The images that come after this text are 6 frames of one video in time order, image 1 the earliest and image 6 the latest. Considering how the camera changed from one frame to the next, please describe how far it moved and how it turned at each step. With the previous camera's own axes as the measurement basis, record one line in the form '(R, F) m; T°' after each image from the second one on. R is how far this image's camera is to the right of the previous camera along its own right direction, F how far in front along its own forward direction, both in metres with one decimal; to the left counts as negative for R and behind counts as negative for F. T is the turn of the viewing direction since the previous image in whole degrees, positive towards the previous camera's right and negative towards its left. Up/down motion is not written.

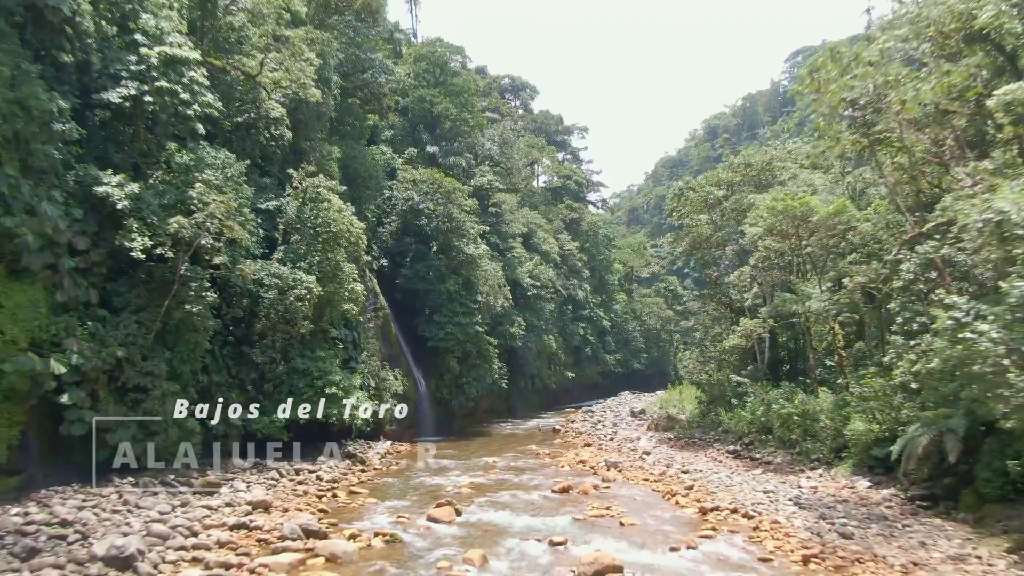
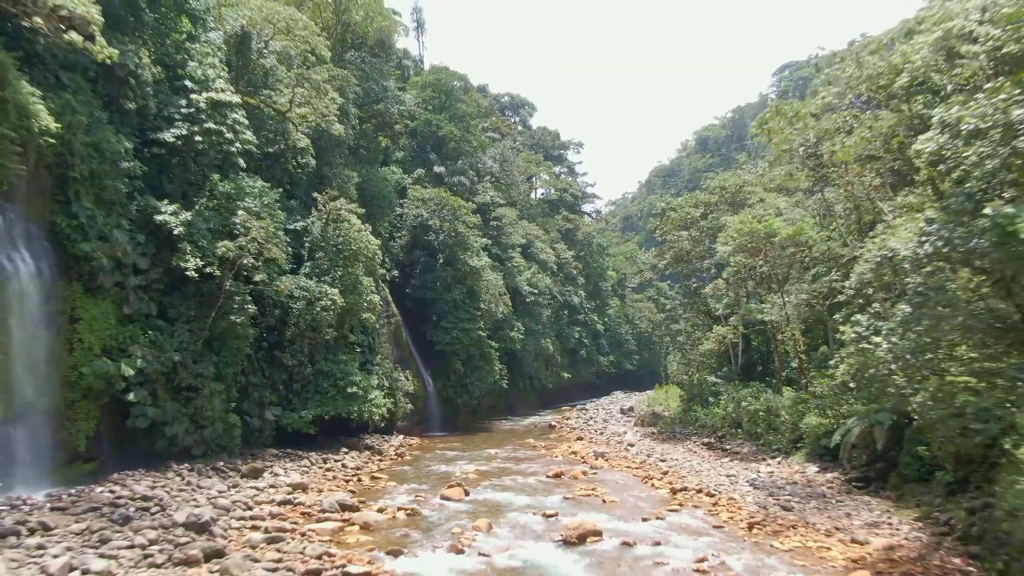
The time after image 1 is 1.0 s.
(0.0, -1.6) m; 0°
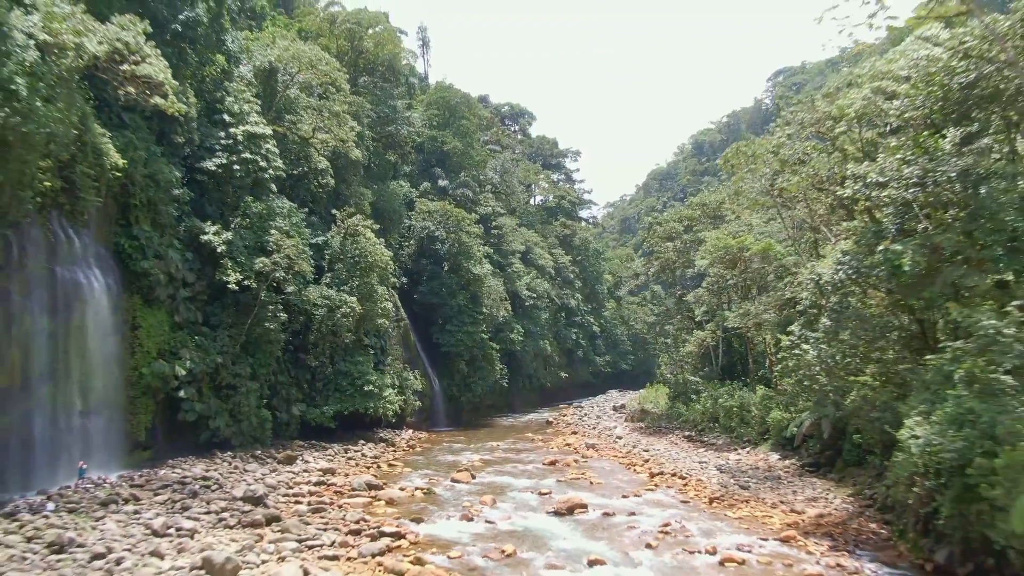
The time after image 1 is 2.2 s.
(0.0, -1.7) m; 0°
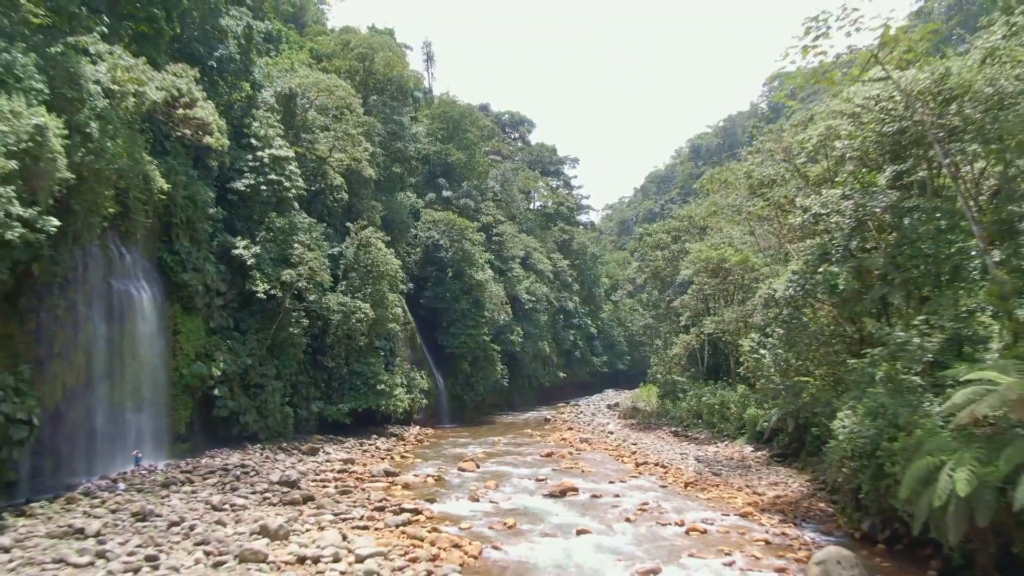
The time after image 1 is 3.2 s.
(0.0, -1.5) m; 0°
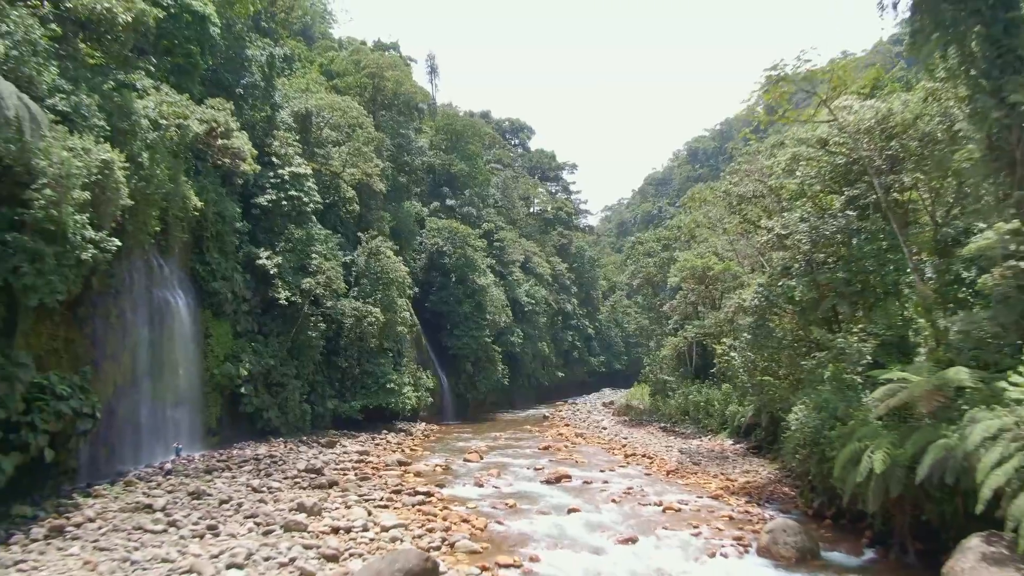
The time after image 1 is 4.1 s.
(0.0, -1.4) m; 0°
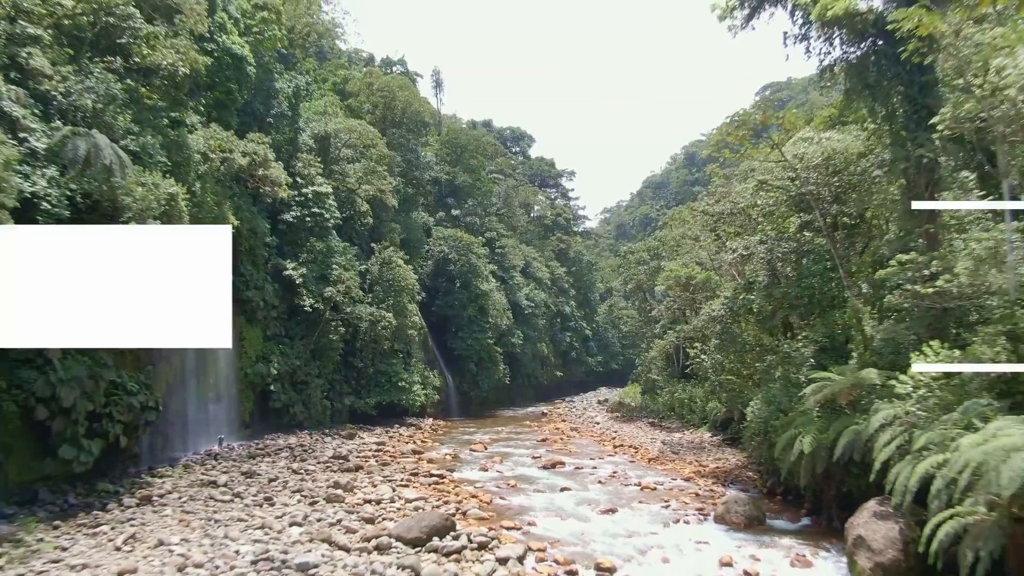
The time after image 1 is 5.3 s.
(0.0, -1.8) m; 0°
